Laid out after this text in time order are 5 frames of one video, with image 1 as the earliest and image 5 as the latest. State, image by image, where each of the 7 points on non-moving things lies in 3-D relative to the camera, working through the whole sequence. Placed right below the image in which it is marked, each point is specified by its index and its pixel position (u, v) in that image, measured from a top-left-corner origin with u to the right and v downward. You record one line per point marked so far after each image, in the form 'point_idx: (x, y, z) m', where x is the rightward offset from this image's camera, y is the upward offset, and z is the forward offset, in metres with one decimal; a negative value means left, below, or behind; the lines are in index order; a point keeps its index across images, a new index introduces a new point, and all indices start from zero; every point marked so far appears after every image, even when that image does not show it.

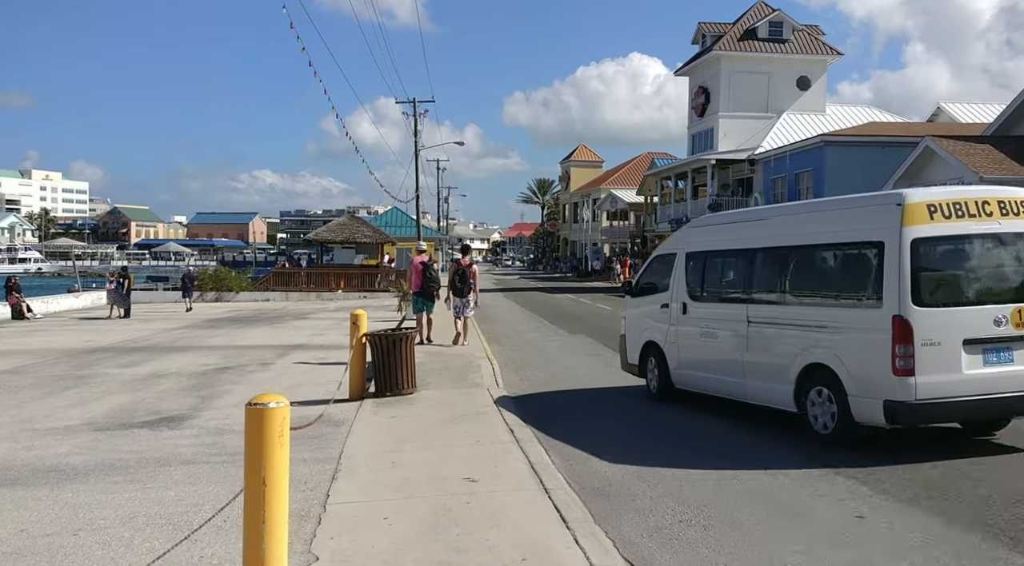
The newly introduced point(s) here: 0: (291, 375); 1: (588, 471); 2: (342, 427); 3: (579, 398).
0: (-3.8, -1.6, +13.6) m
1: (+0.6, -1.6, +6.8) m
2: (-1.9, -1.6, +8.9) m
3: (+0.9, -1.5, +10.8) m
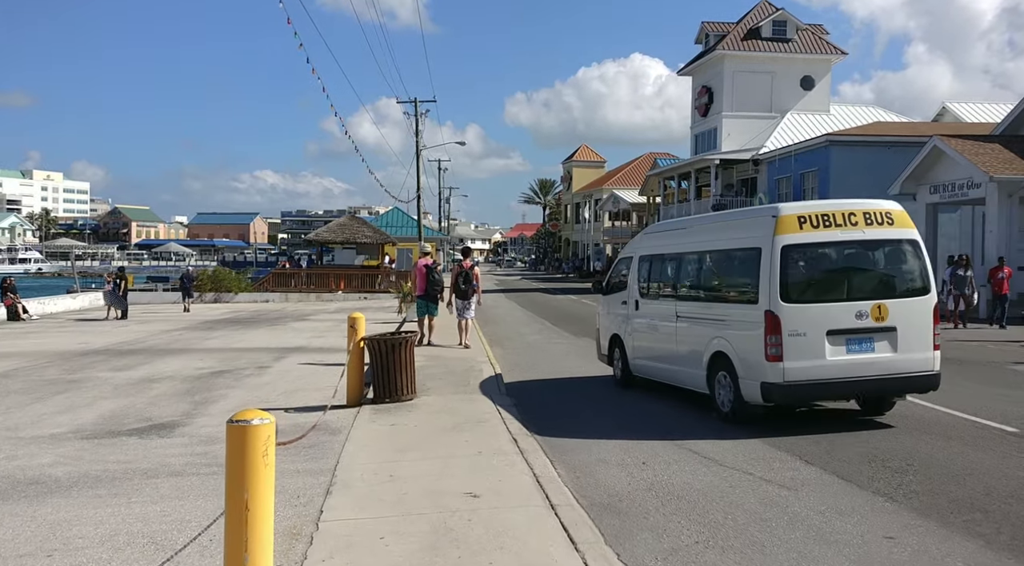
0: (-3.8, -1.6, +13.3) m
1: (+0.7, -1.6, +6.4) m
2: (-1.9, -1.7, +8.5) m
3: (+1.0, -1.5, +10.5) m
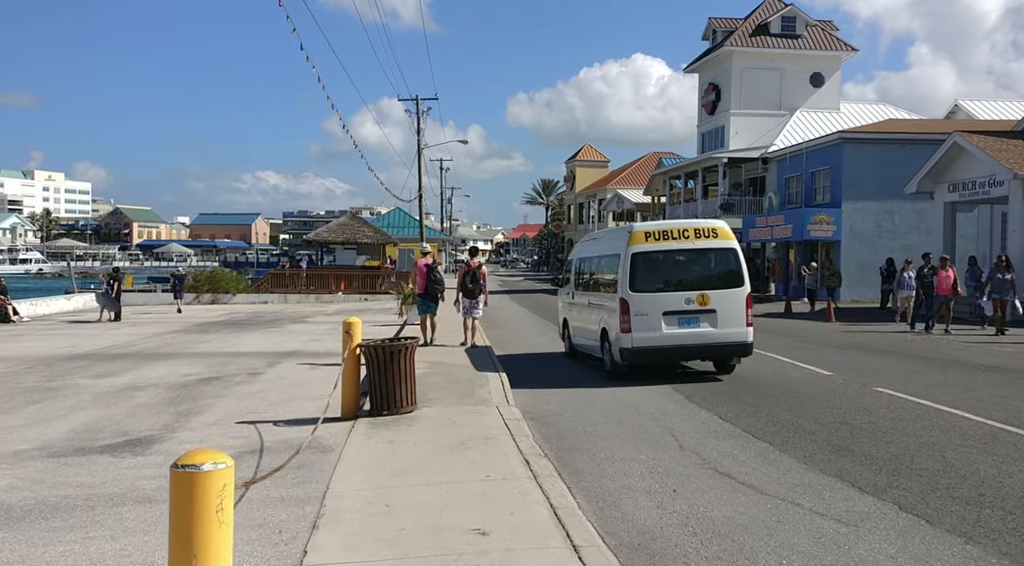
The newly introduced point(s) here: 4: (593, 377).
0: (-3.7, -1.6, +12.4) m
1: (+0.8, -1.7, +5.6) m
2: (-1.8, -1.7, +7.7) m
3: (+1.1, -1.5, +9.6) m
4: (+1.2, -1.5, +12.3) m
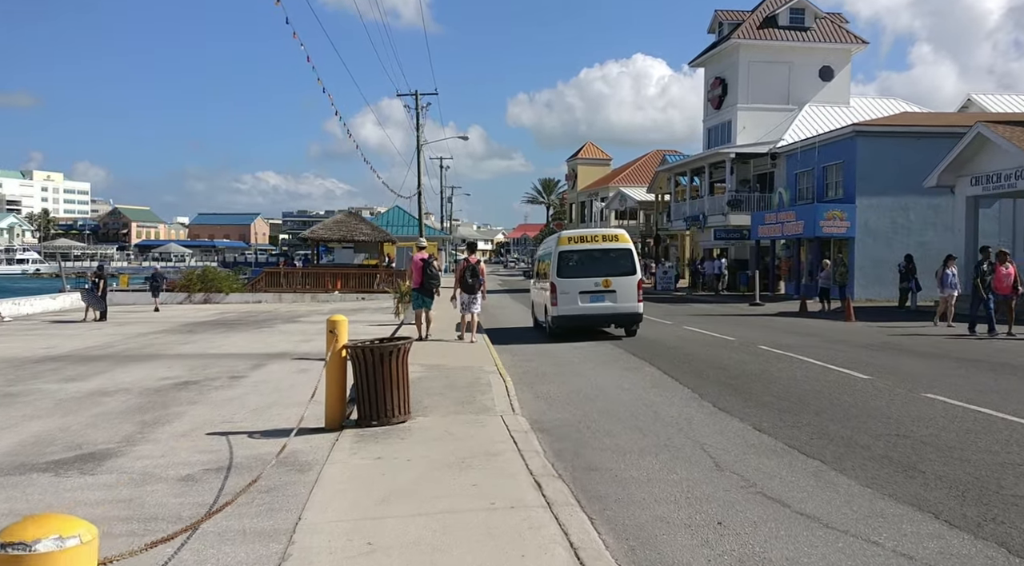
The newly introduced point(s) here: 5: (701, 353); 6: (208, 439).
0: (-3.6, -1.6, +11.3) m
1: (+0.8, -1.6, +4.5) m
2: (-1.7, -1.6, +6.6) m
3: (+1.2, -1.5, +8.5) m
4: (+1.3, -1.4, +11.2) m
5: (+3.3, -1.2, +13.8) m
6: (-3.1, -1.6, +8.1) m
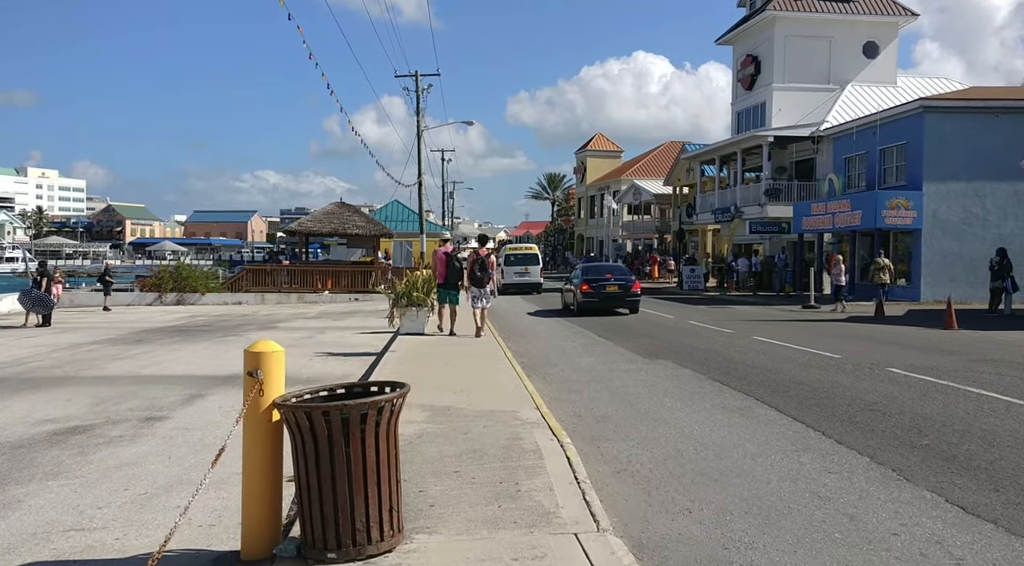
0: (-3.1, -1.6, +7.3) m
1: (+1.3, -1.6, +0.4) m
2: (-1.2, -1.6, +2.6) m
3: (+1.6, -1.5, +4.5) m
4: (+1.8, -1.4, +7.2) m
5: (+3.8, -1.2, +9.8) m
6: (-2.7, -1.6, +4.1) m
